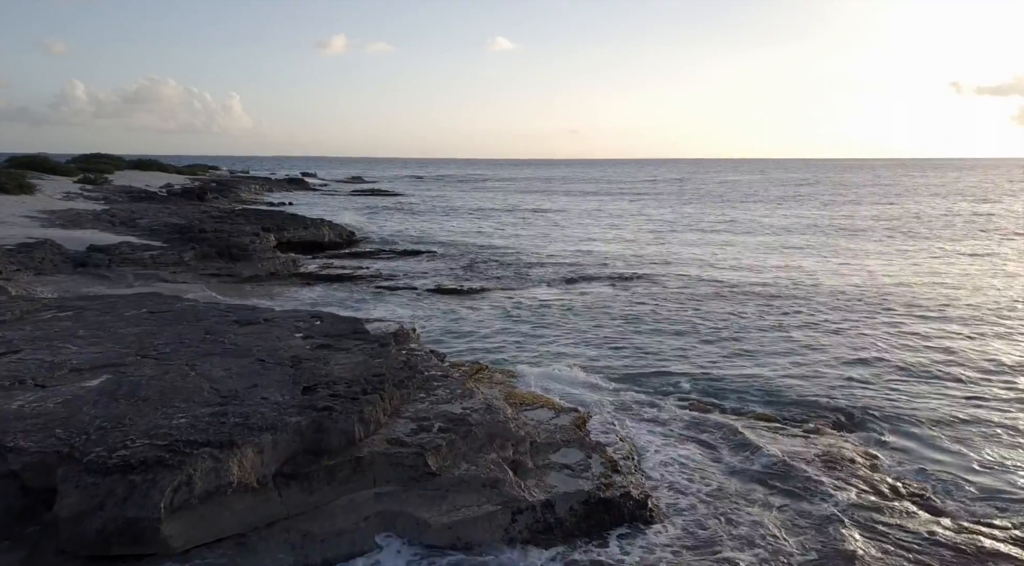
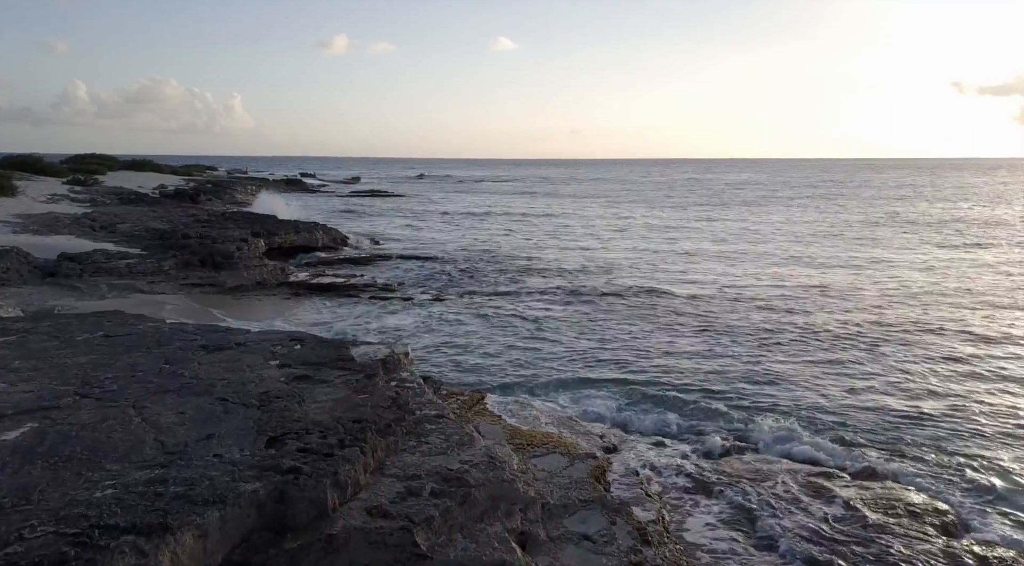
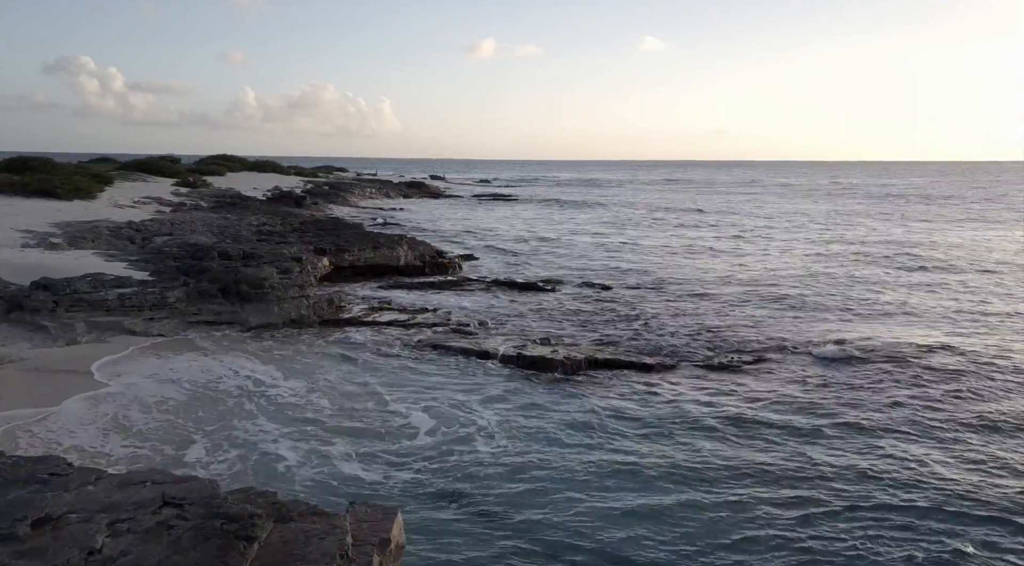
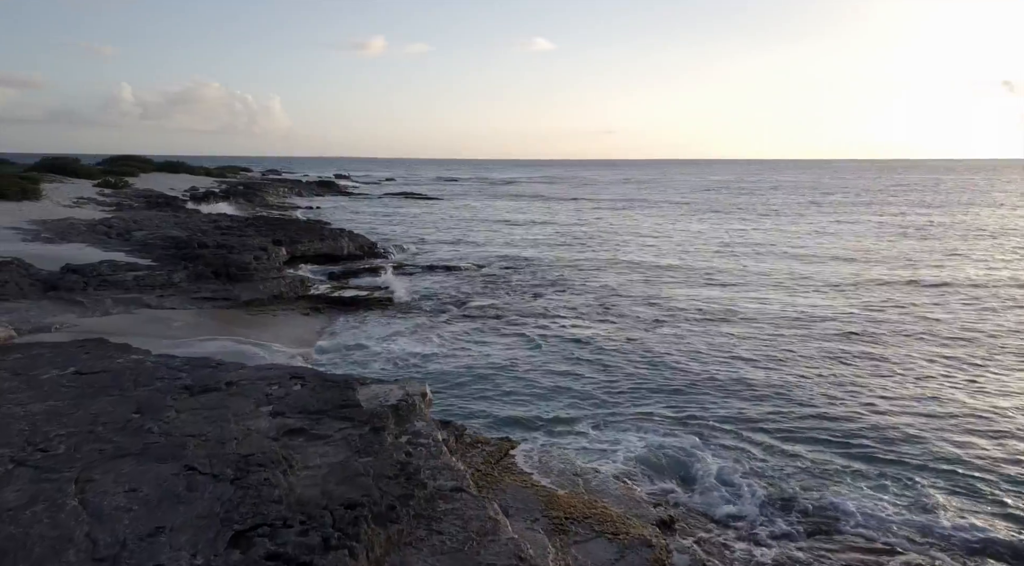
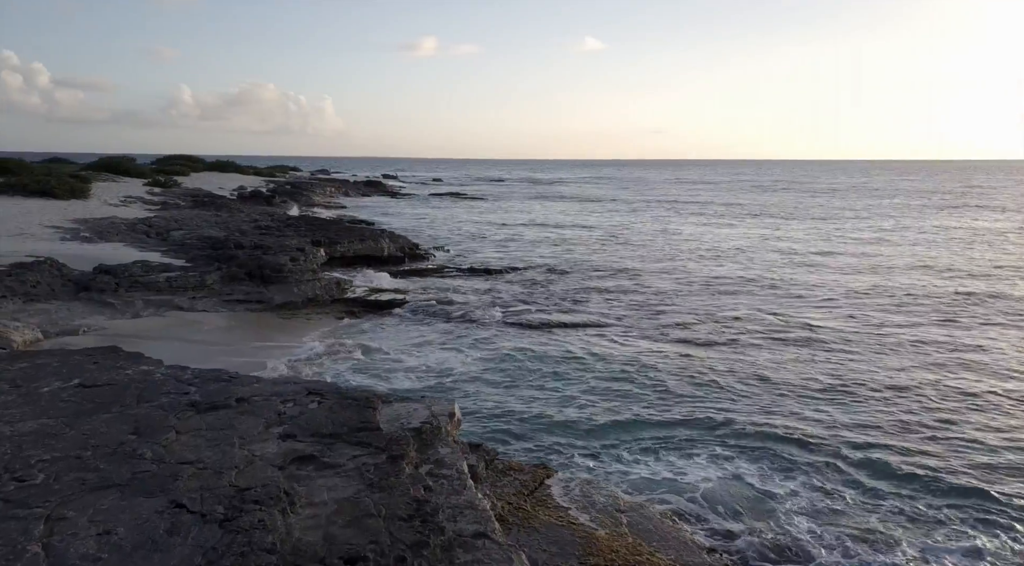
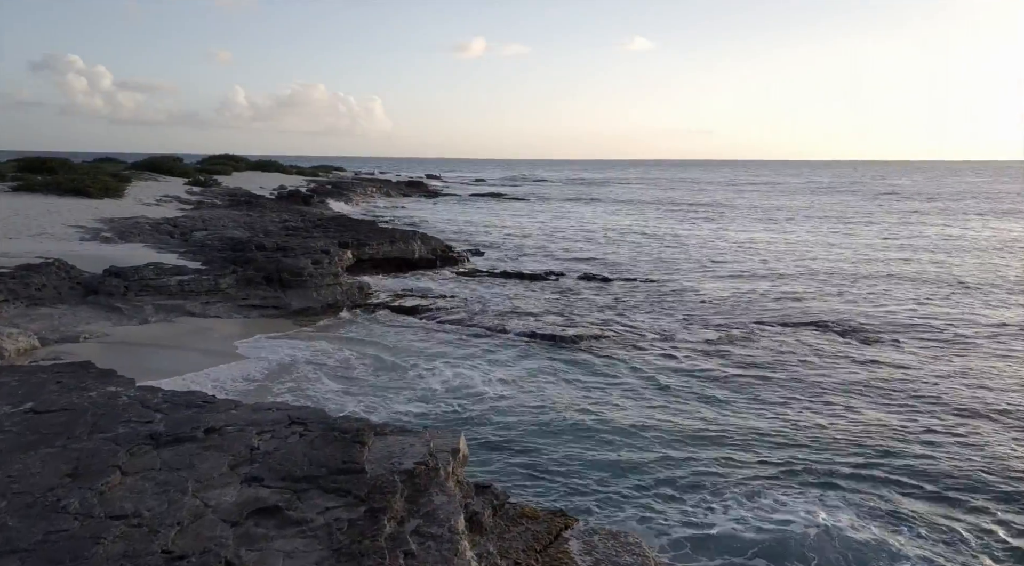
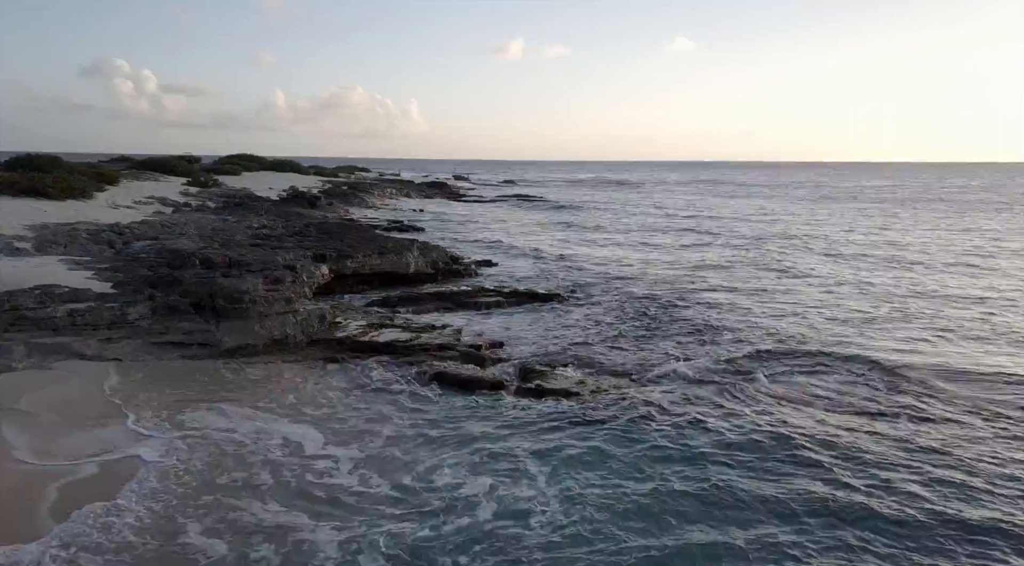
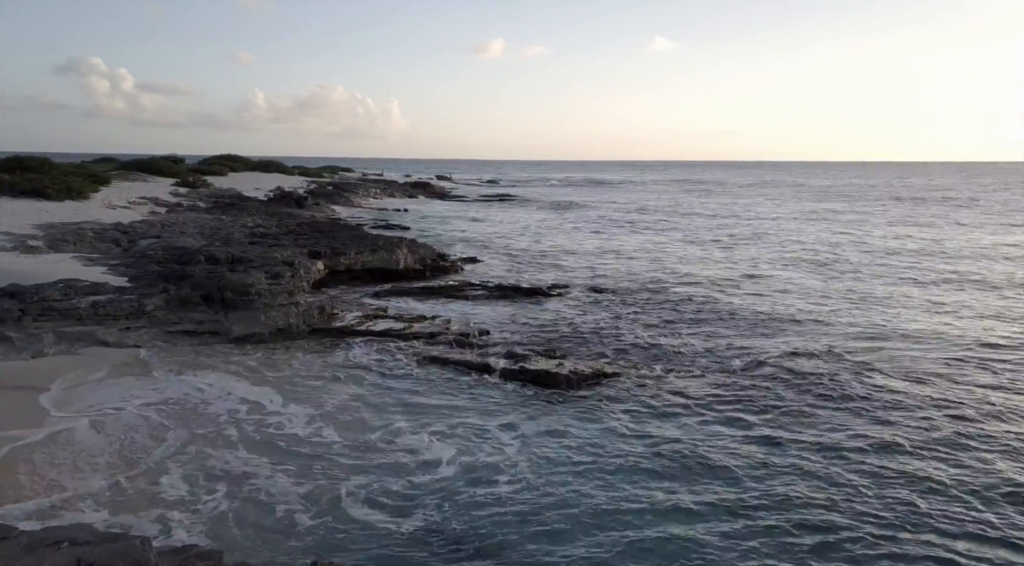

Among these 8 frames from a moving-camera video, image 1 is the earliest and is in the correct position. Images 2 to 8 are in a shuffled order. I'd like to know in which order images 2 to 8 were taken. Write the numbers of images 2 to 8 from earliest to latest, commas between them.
2, 4, 5, 6, 3, 8, 7
